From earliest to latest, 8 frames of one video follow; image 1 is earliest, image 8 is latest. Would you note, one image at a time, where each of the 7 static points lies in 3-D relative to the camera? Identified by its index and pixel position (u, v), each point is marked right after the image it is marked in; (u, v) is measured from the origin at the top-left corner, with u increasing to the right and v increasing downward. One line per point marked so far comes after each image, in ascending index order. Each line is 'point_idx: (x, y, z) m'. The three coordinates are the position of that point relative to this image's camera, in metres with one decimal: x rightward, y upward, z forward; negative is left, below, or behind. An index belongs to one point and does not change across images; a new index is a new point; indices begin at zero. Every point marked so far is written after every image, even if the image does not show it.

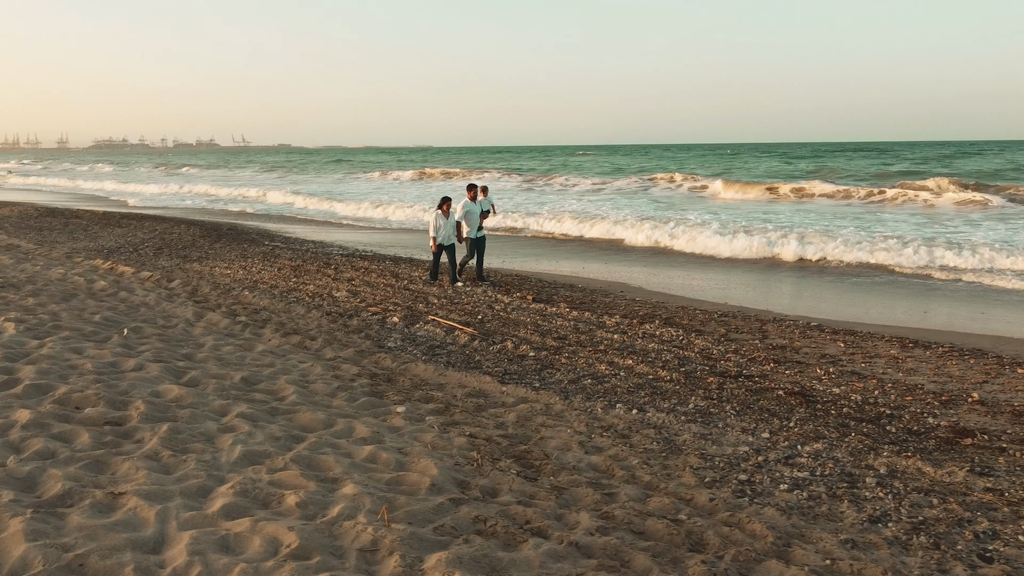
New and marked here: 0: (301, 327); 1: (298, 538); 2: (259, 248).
0: (-1.7, -0.3, +6.7) m
1: (-0.7, -0.8, +2.5) m
2: (-4.1, +0.7, +13.3) m
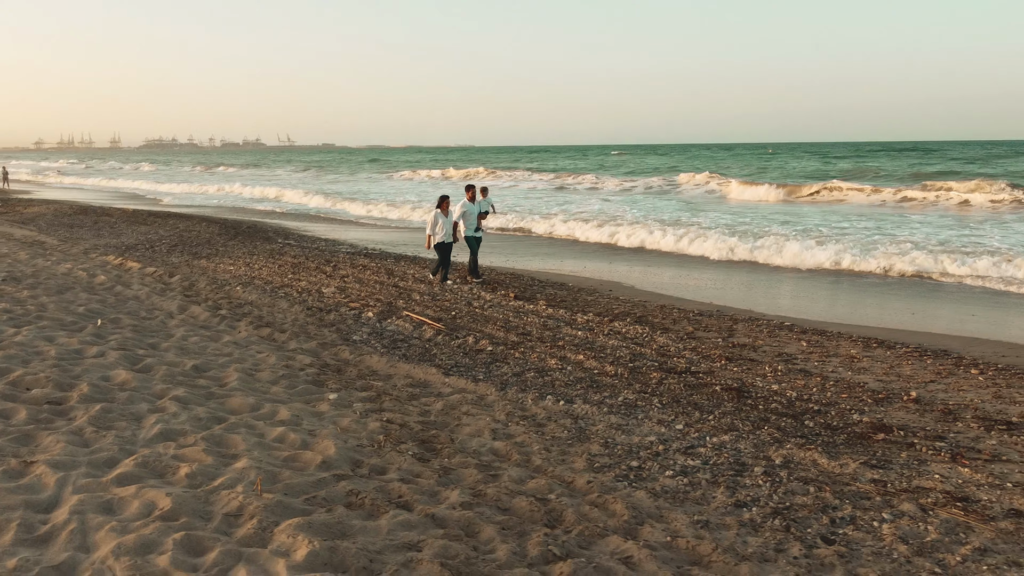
0: (-2.1, -0.3, +7.1) m
1: (-1.2, -0.8, +2.8) m
2: (-4.1, +0.7, +13.8) m
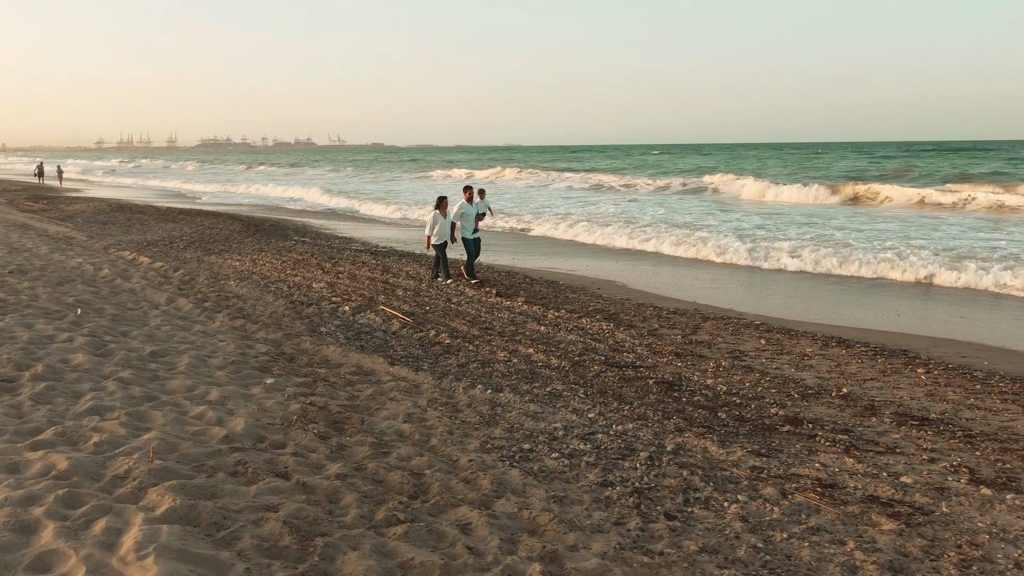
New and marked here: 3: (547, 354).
0: (-2.4, -0.2, +7.5) m
1: (-1.8, -0.7, +3.2) m
2: (-4.0, +0.8, +14.3) m
3: (+0.3, -0.5, +6.6) m
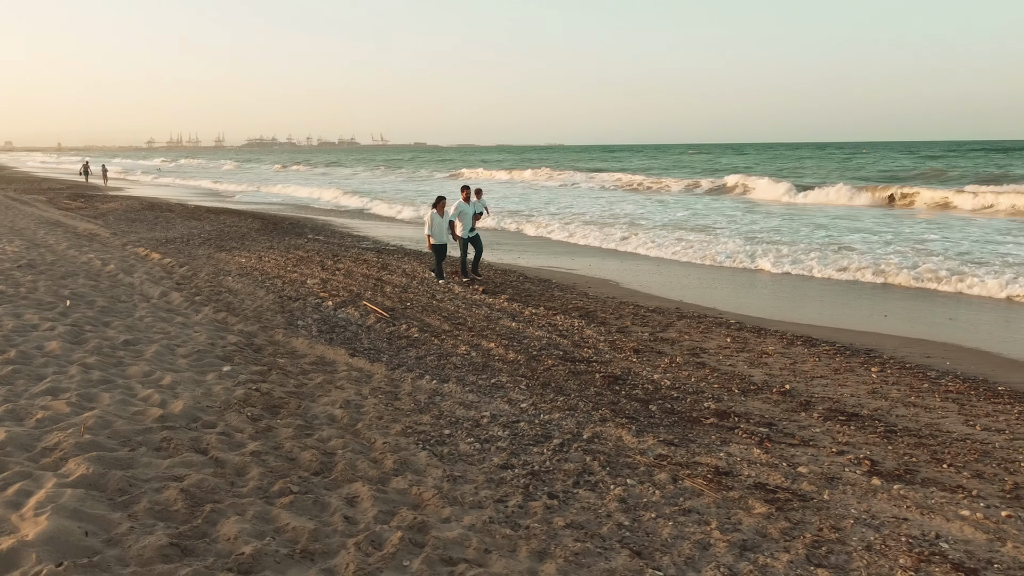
0: (-2.7, -0.2, +7.9) m
1: (-2.3, -0.7, +3.6) m
2: (-3.9, +0.9, +14.8) m
3: (0.0, -0.5, +6.9) m
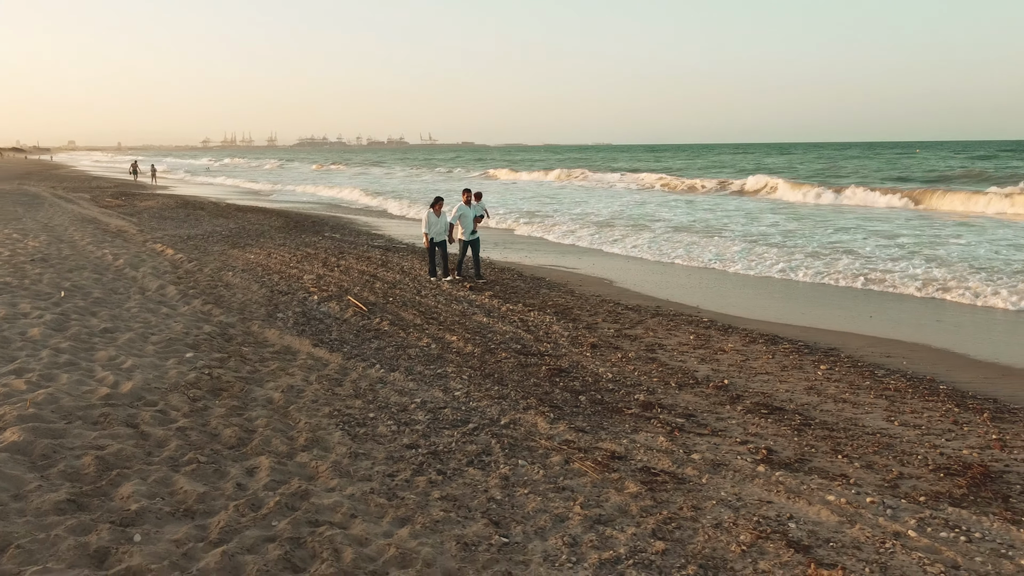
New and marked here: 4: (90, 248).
0: (-2.9, -0.1, +8.4) m
1: (-2.8, -0.6, +4.1) m
2: (-3.8, +0.9, +15.4) m
3: (-0.4, -0.5, +7.2) m
4: (-6.0, +0.6, +11.5) m
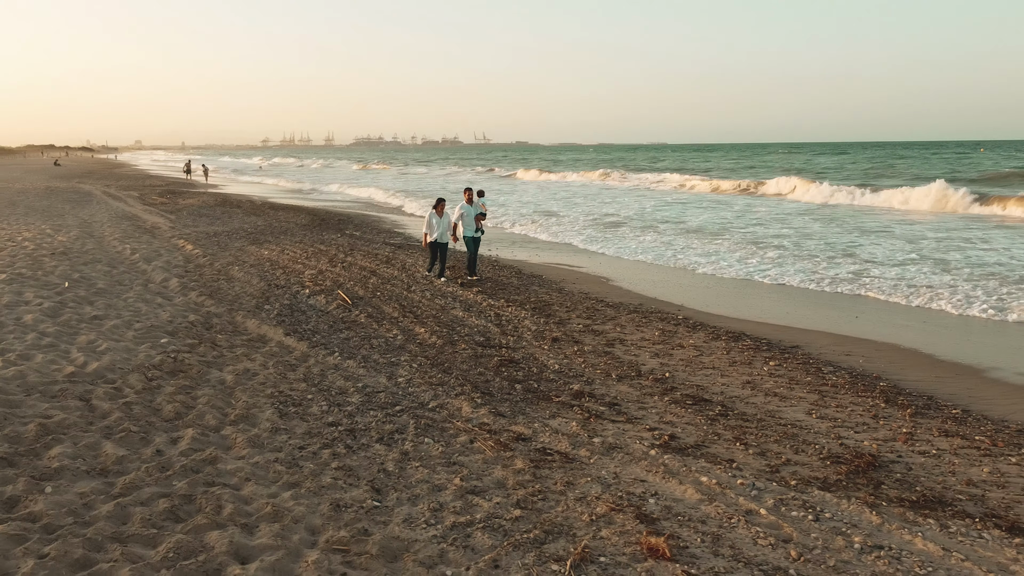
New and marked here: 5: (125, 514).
0: (-3.2, -0.1, +9.0) m
1: (-3.3, -0.5, +4.7) m
2: (-3.6, +1.0, +16.0) m
3: (-0.7, -0.4, +7.6) m
4: (-6.0, +0.7, +12.3) m
5: (-1.6, -0.9, +3.4) m
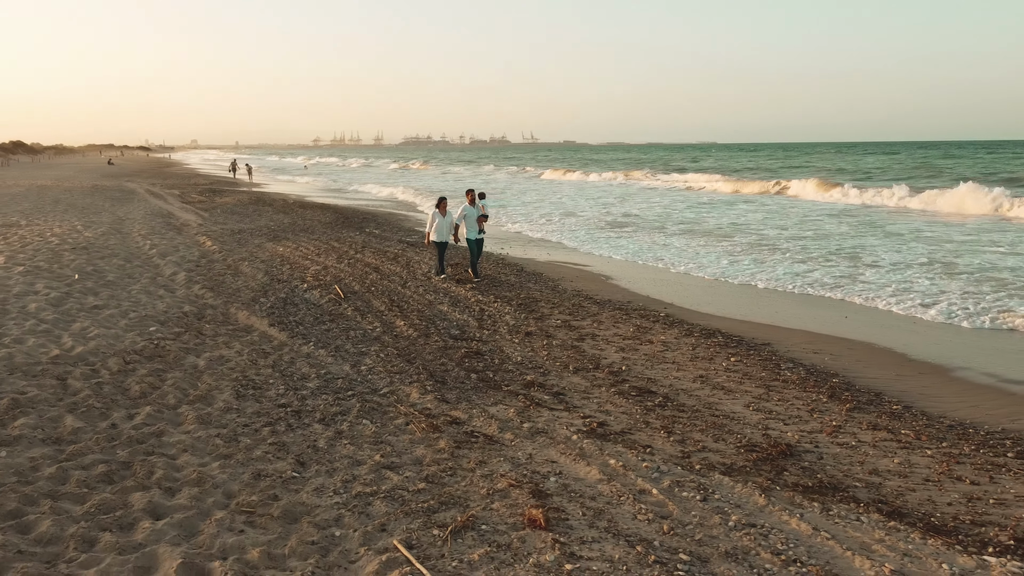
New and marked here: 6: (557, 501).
0: (-3.3, 0.0, +9.5) m
1: (-3.7, -0.5, +5.2) m
2: (-3.3, +1.1, +16.5) m
3: (-1.0, -0.4, +8.0) m
4: (-6.0, +0.8, +13.0) m
5: (-2.1, -0.9, +3.8) m
6: (+0.2, -1.1, +4.0) m
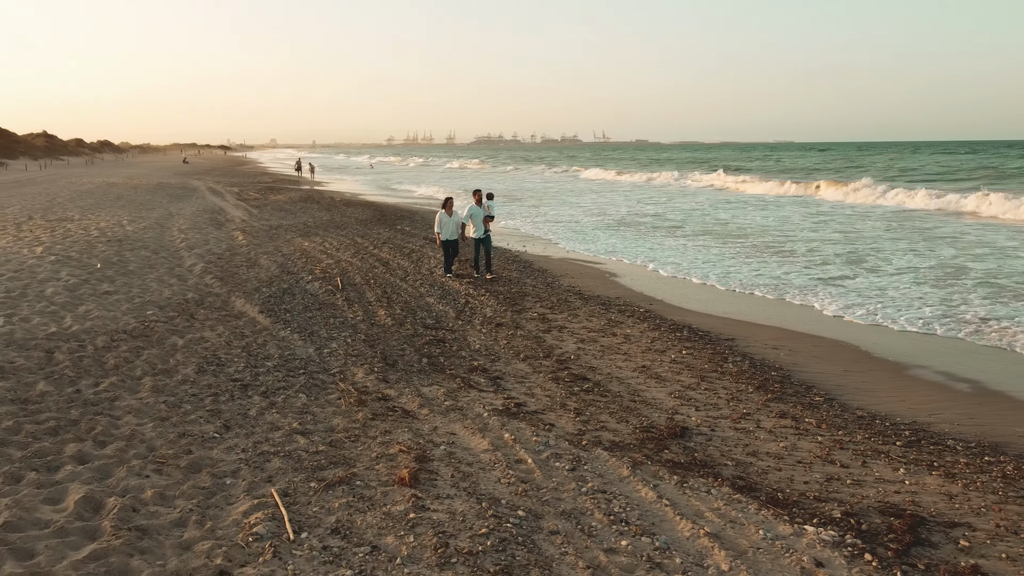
0: (-3.5, +0.1, +10.3) m
1: (-4.3, -0.3, +6.1) m
2: (-2.9, +1.2, +17.3) m
3: (-1.3, -0.3, +8.6) m
4: (-5.8, +0.9, +14.0) m
5: (-2.8, -0.8, +4.5) m
6: (-0.4, -1.0, +4.5) m
